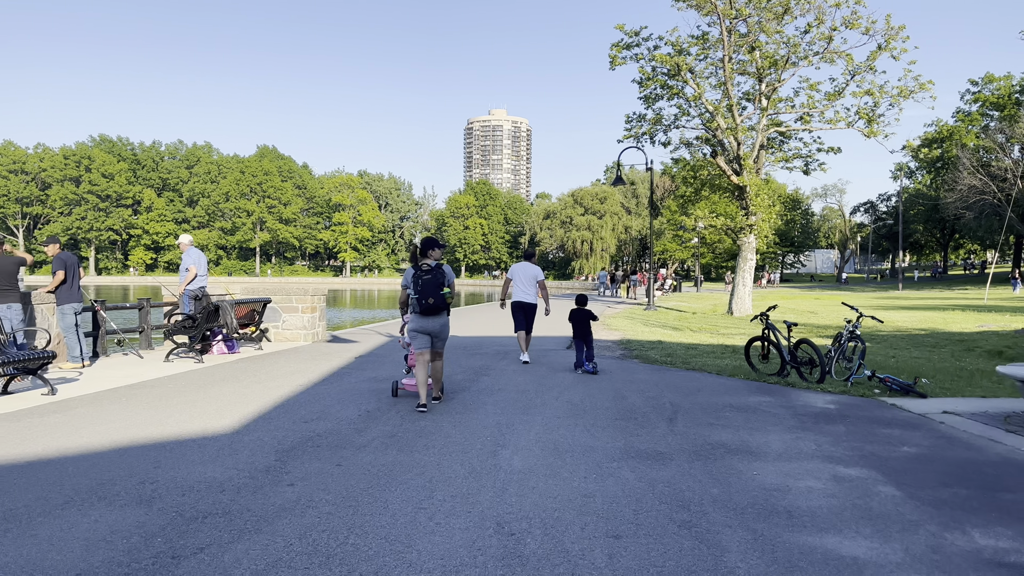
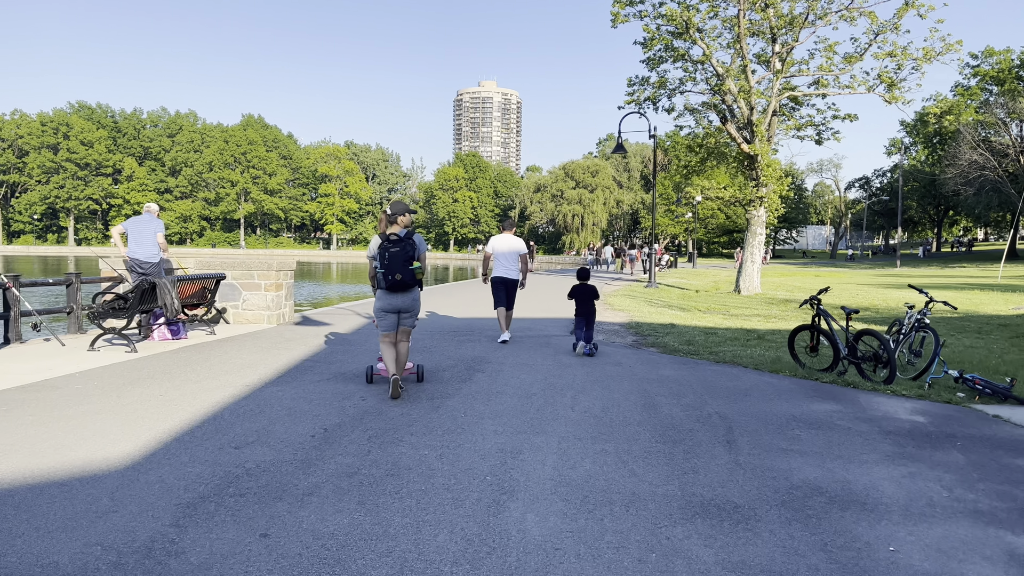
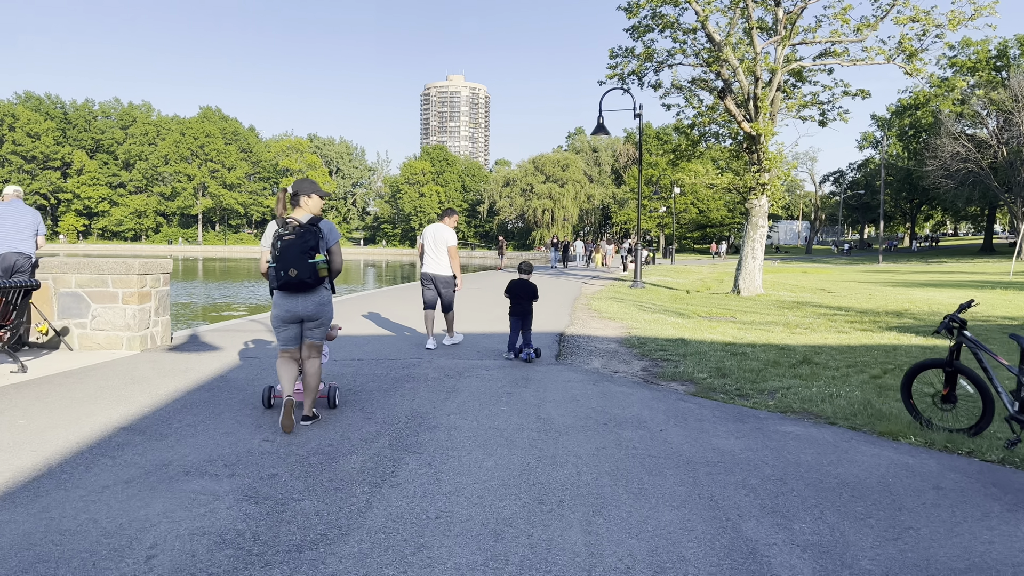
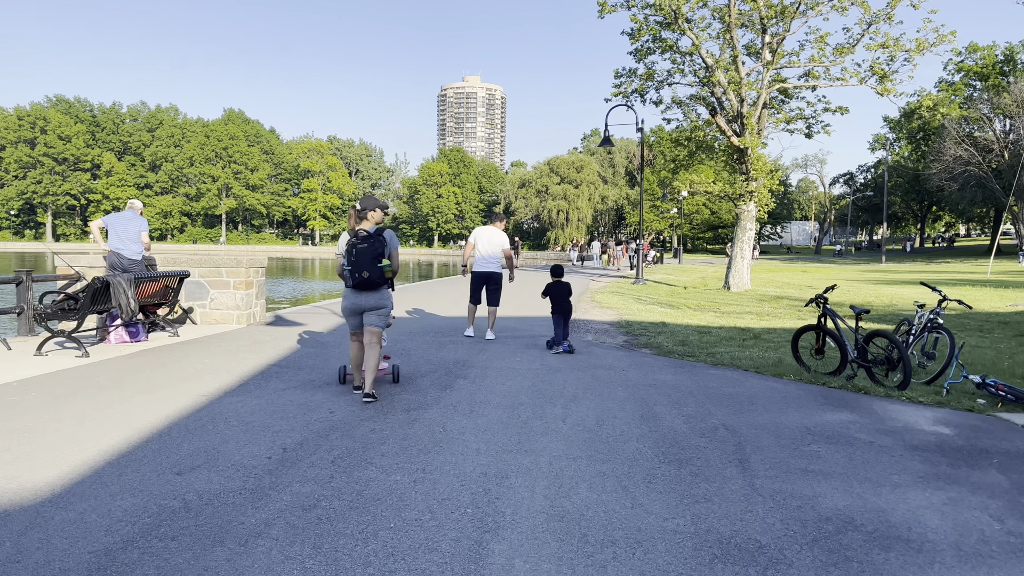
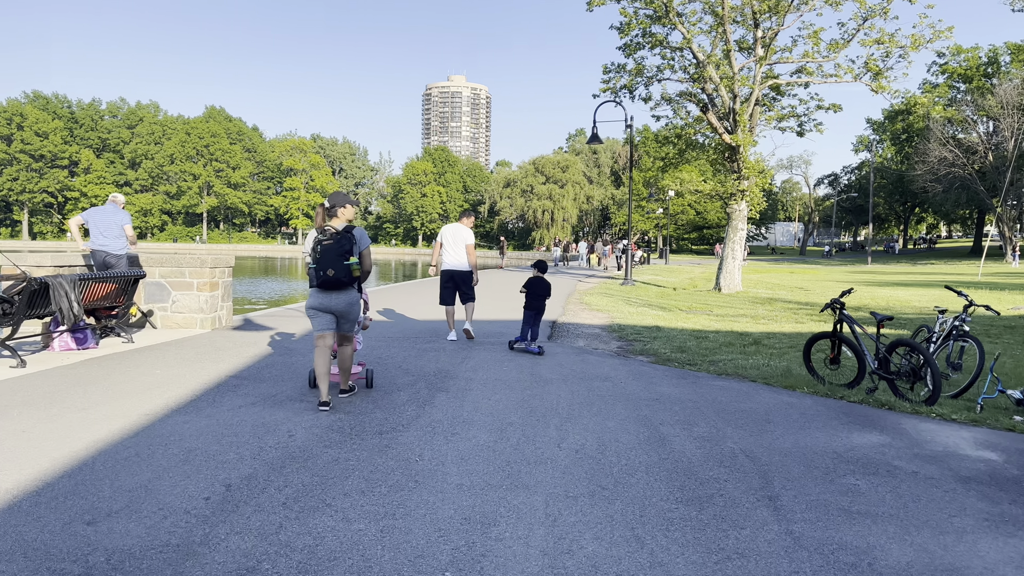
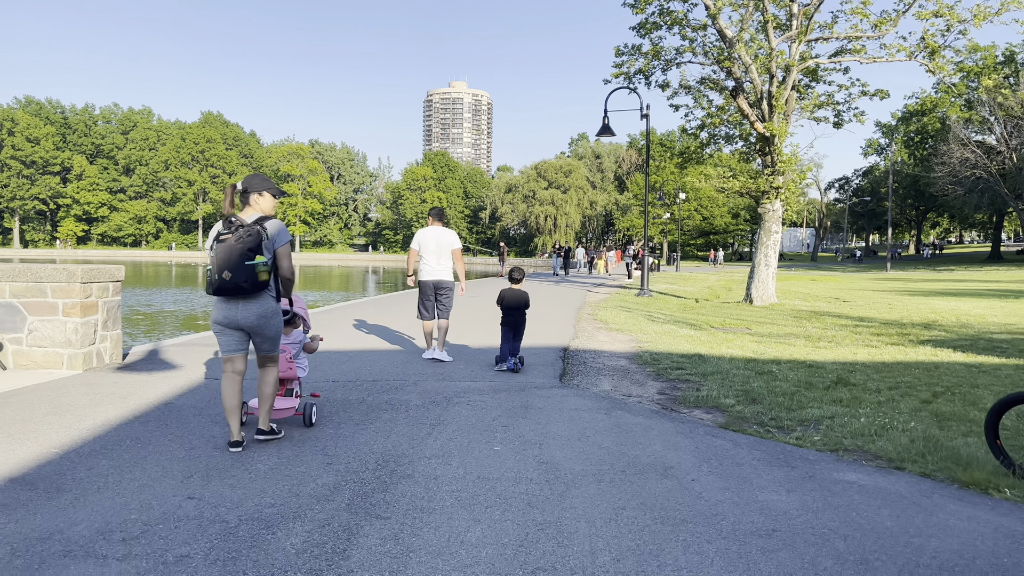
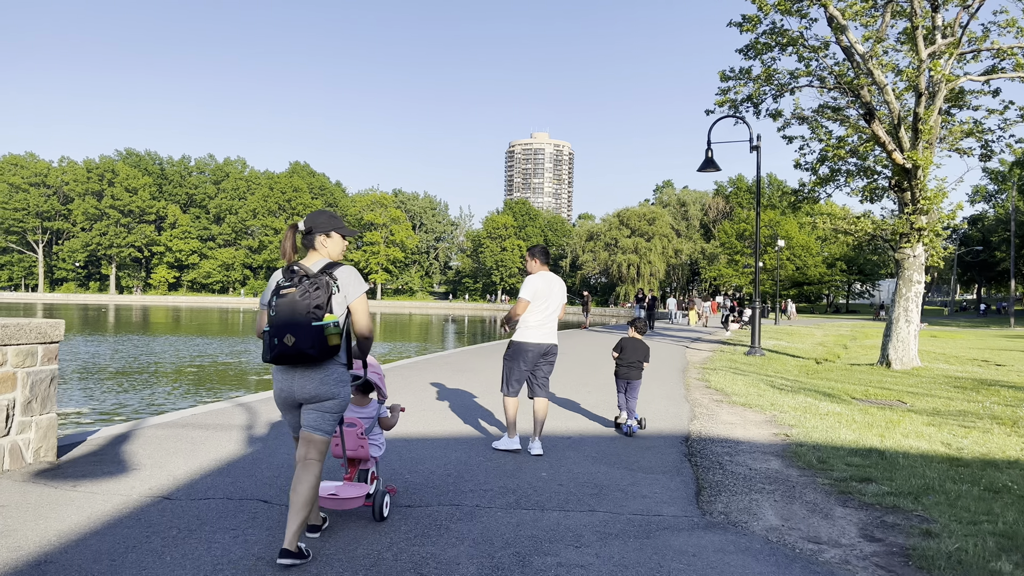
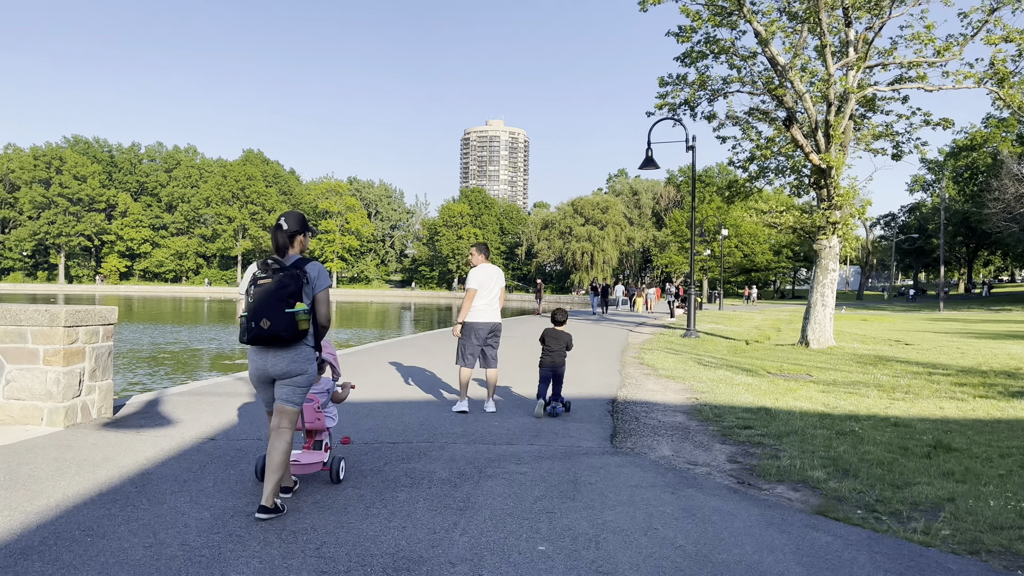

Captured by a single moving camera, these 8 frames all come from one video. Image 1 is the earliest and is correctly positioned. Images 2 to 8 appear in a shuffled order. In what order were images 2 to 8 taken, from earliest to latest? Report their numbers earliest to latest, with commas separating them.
2, 4, 5, 3, 6, 8, 7
